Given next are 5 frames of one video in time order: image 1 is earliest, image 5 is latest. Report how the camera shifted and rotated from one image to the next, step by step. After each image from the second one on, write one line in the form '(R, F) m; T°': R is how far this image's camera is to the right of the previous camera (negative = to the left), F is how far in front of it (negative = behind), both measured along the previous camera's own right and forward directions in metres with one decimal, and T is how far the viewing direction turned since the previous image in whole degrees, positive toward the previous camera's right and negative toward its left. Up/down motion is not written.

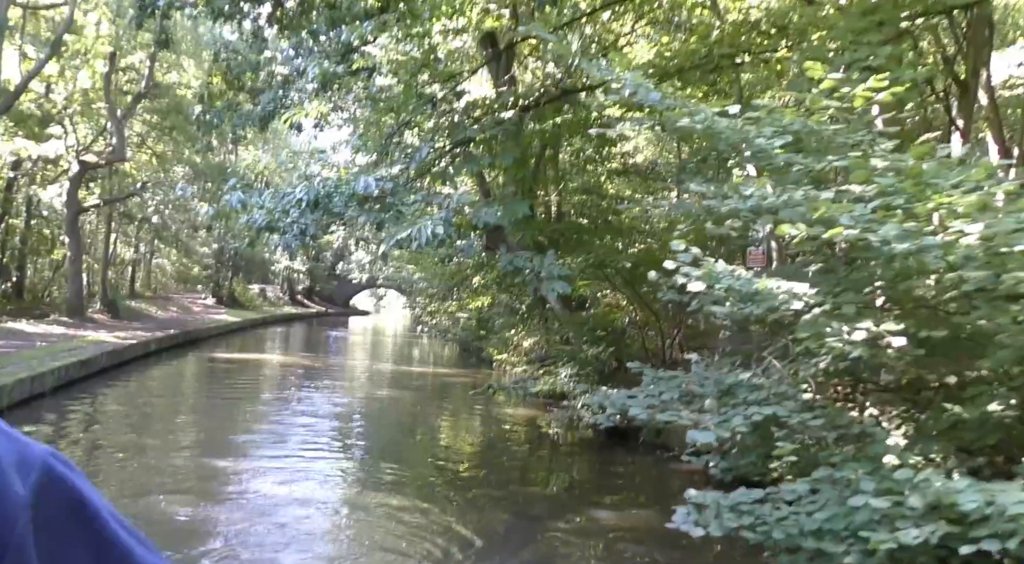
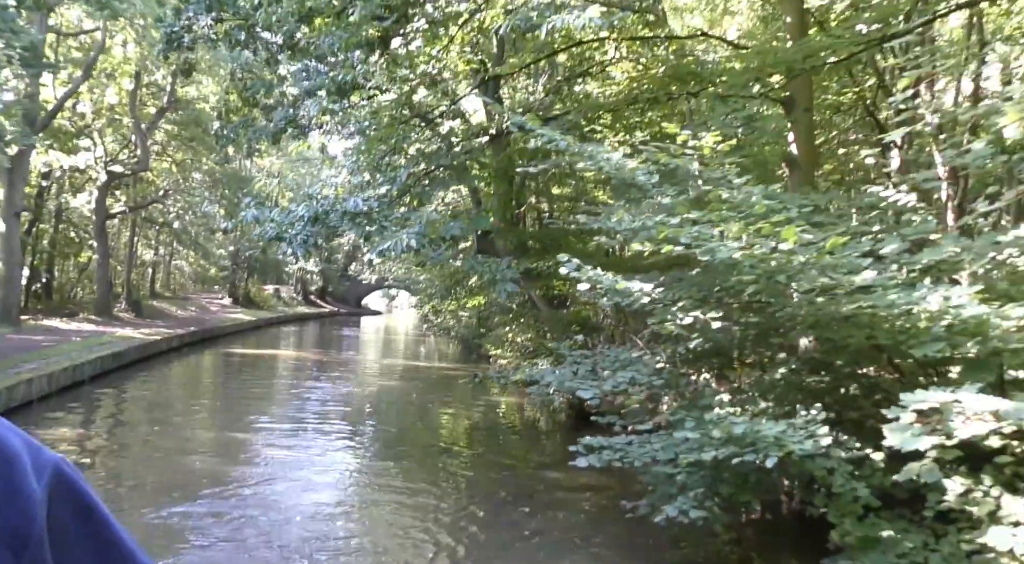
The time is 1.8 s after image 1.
(+0.5, -1.3) m; -1°
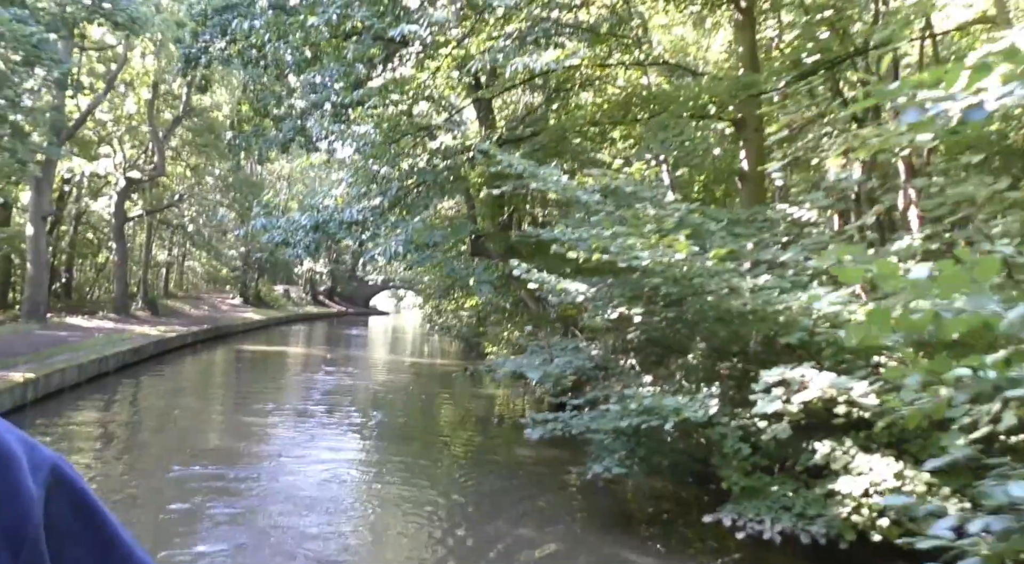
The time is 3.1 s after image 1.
(+0.3, -1.0) m; -1°
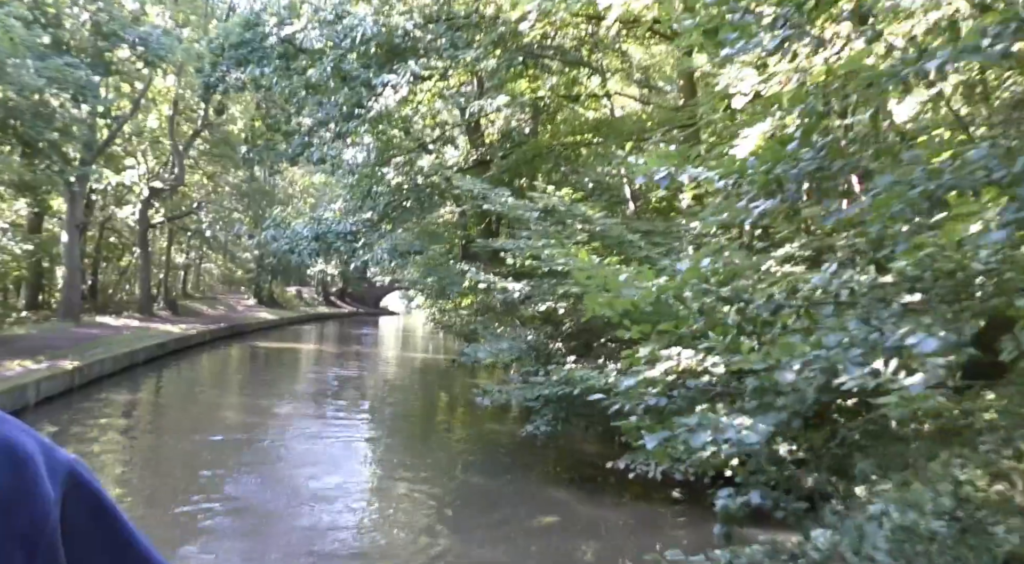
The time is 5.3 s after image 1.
(+0.5, -1.5) m; -1°
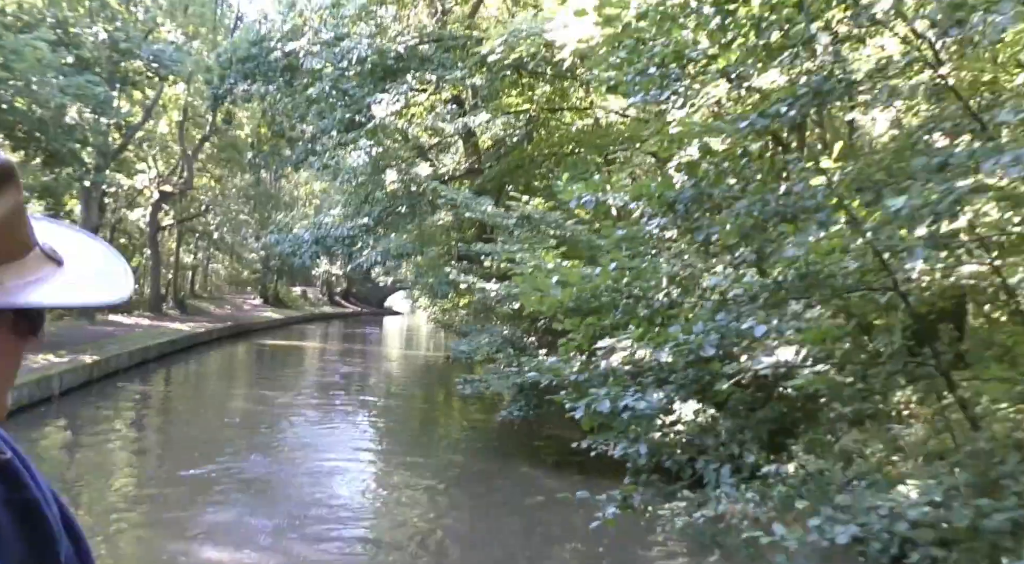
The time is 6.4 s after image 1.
(+0.3, -0.8) m; 0°
